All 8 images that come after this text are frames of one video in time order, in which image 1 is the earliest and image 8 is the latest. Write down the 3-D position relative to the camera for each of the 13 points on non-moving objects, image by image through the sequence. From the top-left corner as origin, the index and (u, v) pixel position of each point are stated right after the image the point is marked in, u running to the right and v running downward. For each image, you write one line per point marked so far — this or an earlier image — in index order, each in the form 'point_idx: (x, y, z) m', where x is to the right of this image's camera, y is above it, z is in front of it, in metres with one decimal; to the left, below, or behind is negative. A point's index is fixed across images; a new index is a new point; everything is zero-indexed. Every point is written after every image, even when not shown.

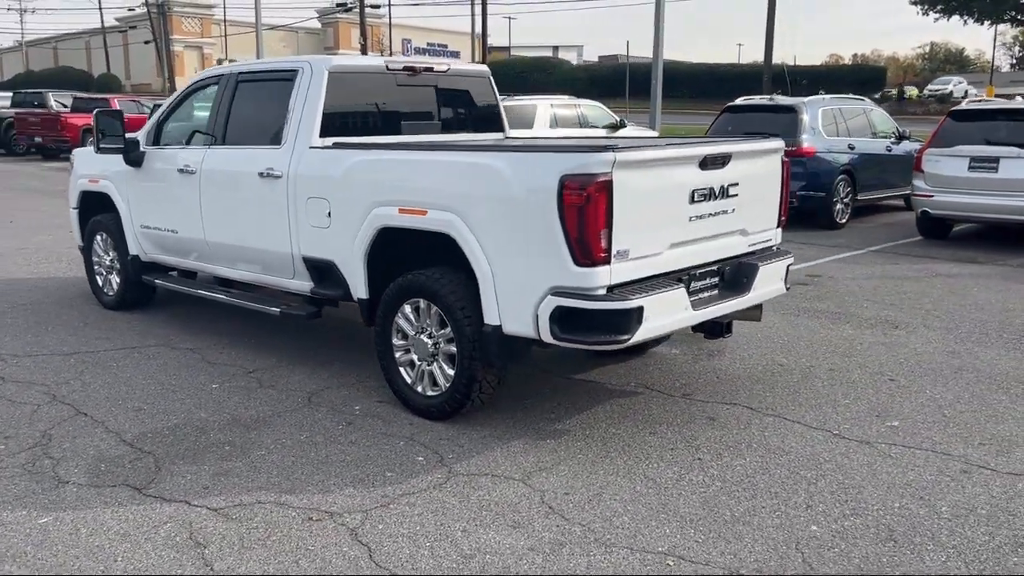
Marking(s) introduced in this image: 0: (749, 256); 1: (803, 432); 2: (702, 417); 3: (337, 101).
0: (+1.5, +0.2, +5.5) m
1: (+1.7, -0.9, +5.1) m
2: (+1.2, -0.8, +5.4) m
3: (-1.3, +1.4, +6.2) m
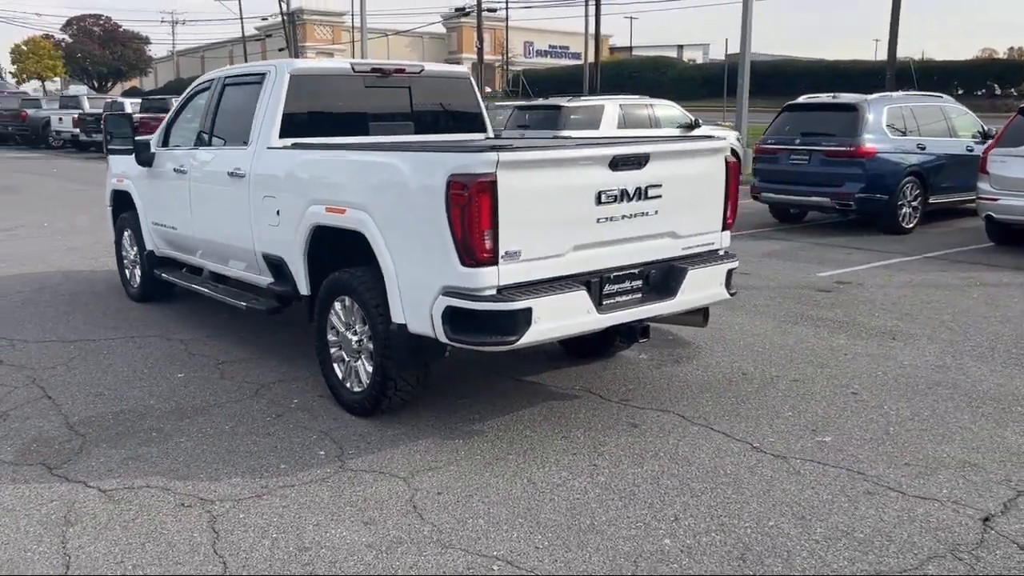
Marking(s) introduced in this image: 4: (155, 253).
0: (+1.0, +0.2, +5.4) m
1: (+1.2, -0.9, +4.9) m
2: (+0.7, -0.8, +5.2) m
3: (-1.6, +1.4, +6.4) m
4: (-3.4, +0.3, +8.4) m
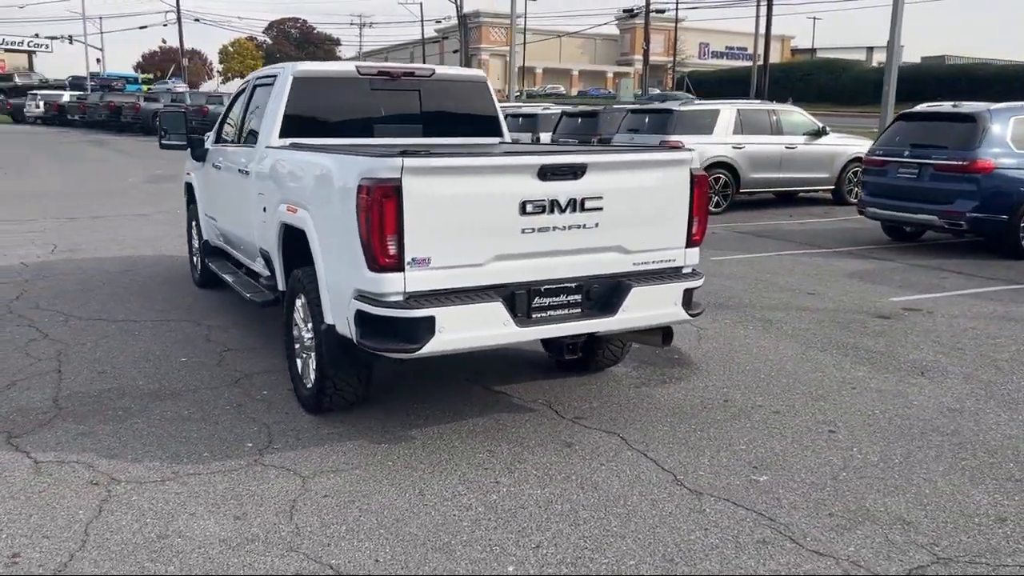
0: (+0.7, +0.1, +5.1) m
1: (+0.7, -1.0, +4.6) m
2: (+0.3, -0.9, +5.1) m
3: (-1.6, +1.4, +6.6) m
4: (-3.1, +0.5, +8.9) m
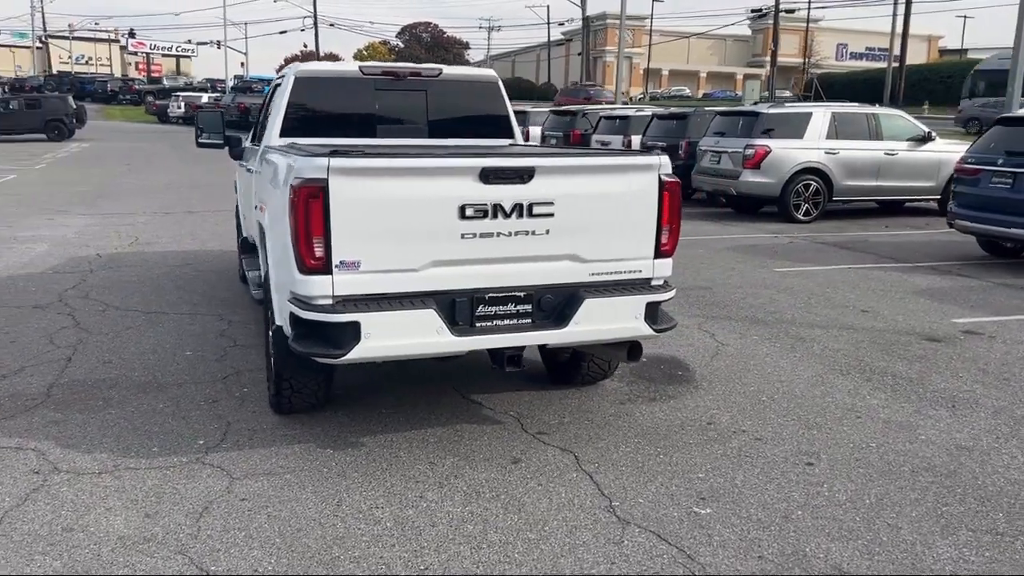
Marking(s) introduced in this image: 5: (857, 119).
0: (+0.4, 0.0, +4.8) m
1: (+0.3, -1.0, +4.4) m
2: (0.0, -0.9, +4.8) m
3: (-1.6, +1.4, +6.6) m
4: (-2.8, +0.5, +9.1) m
5: (+6.7, +3.3, +17.0) m
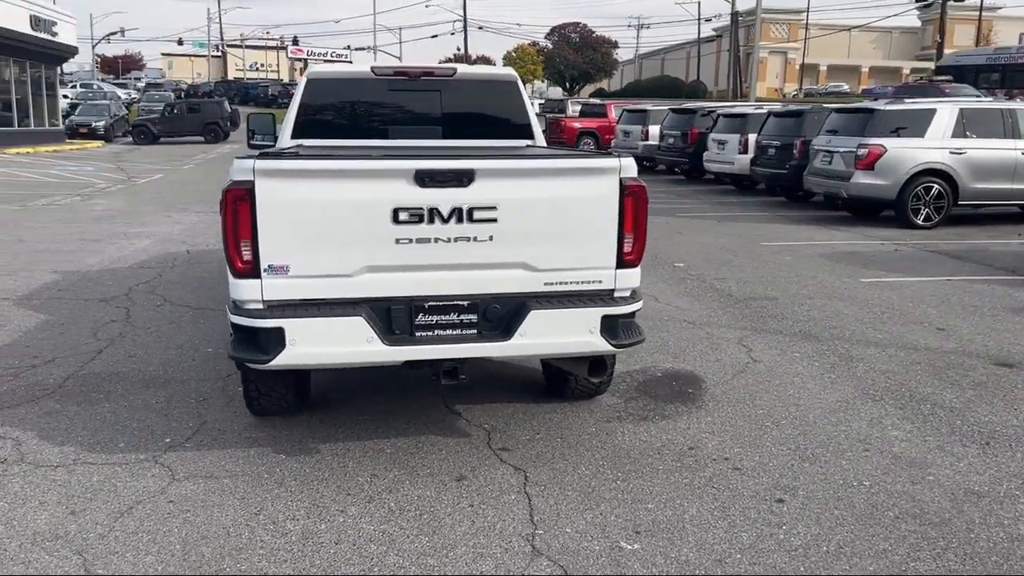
0: (+0.2, 0.0, +4.5) m
1: (0.0, -1.1, +4.1) m
2: (-0.3, -1.0, +4.6) m
3: (-1.5, +1.4, +6.7) m
4: (-2.3, +0.5, +9.3) m
5: (+8.5, +3.1, +15.5) m
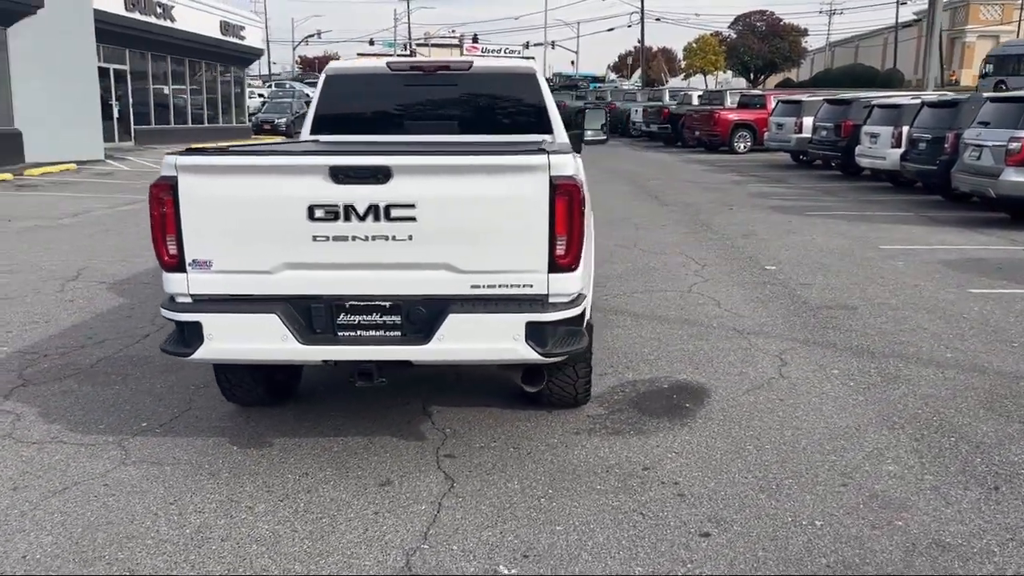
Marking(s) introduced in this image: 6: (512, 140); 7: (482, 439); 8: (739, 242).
0: (-0.2, 0.0, +4.3) m
1: (-0.5, -1.1, +3.9) m
2: (-0.7, -1.0, +4.5) m
3: (-1.3, +1.4, +6.7) m
4: (-1.6, +0.6, +9.5) m
5: (+10.2, +2.8, +13.3) m
6: (0.0, +1.1, +6.5) m
7: (-0.2, -0.9, +5.0) m
8: (+3.3, +0.7, +12.7) m
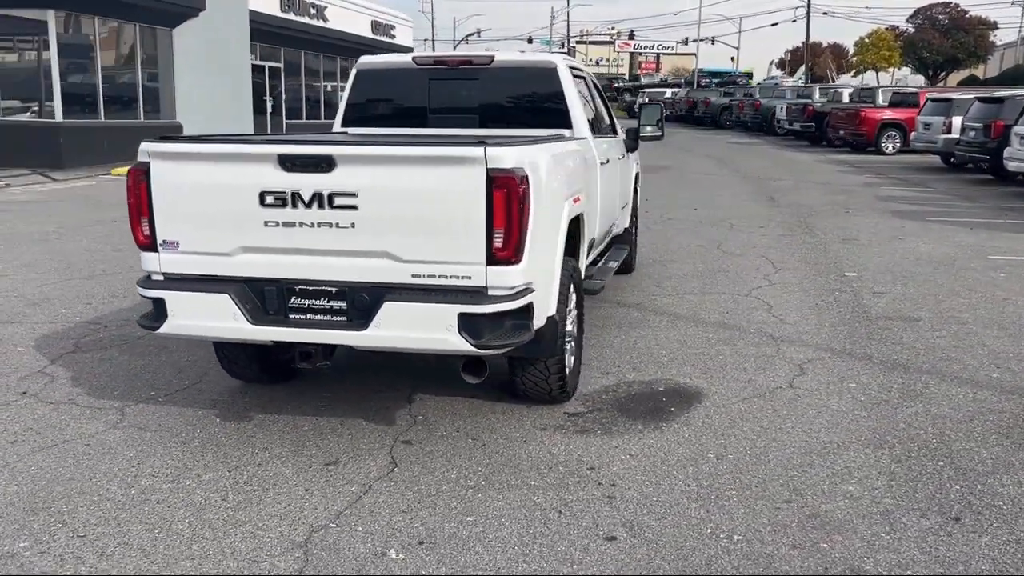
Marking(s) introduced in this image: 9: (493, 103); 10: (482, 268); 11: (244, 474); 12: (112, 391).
0: (-0.5, 0.0, +4.4) m
1: (-0.9, -1.0, +4.1) m
2: (-1.0, -0.9, +4.7) m
3: (-1.2, +1.5, +6.9) m
4: (-1.0, +0.7, +9.7) m
5: (+11.4, +2.4, +11.5) m
6: (+0.1, +1.2, +6.5) m
7: (-0.4, -0.8, +5.1) m
8: (+4.5, +0.6, +12.1) m
9: (-0.1, +1.4, +6.7) m
10: (-0.1, +0.1, +4.3) m
11: (-1.4, -1.0, +4.5) m
12: (-2.6, -0.7, +5.8) m
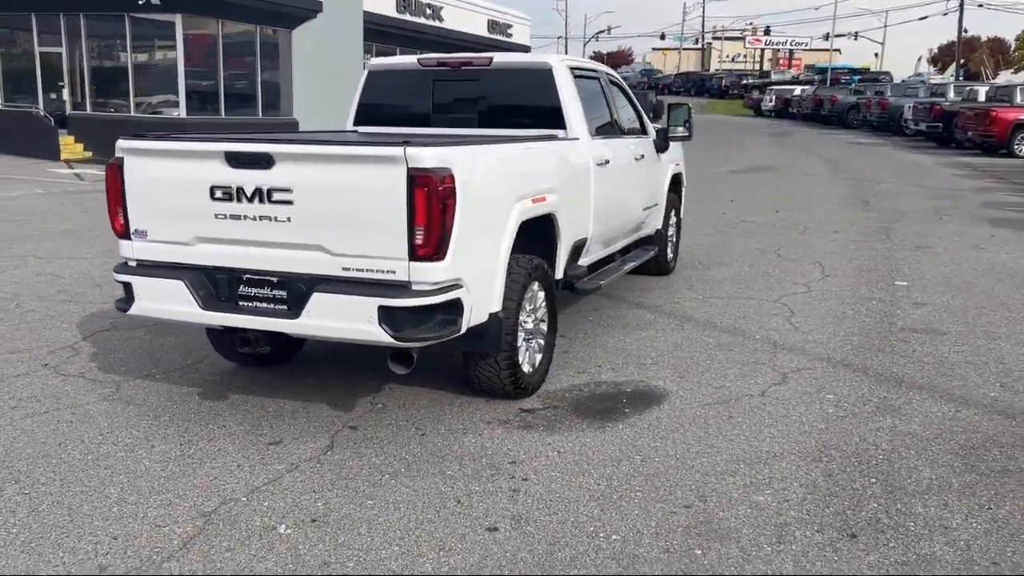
0: (-0.9, 0.0, +4.6) m
1: (-1.4, -1.0, +4.4) m
2: (-1.4, -0.9, +5.0) m
3: (-1.1, +1.6, +7.2) m
4: (-0.6, +0.8, +9.9) m
5: (+12.0, +2.1, +9.9) m
6: (+0.1, +1.2, +6.7) m
7: (-0.7, -0.8, +5.3) m
8: (+5.1, +0.5, +11.5) m
9: (-0.1, +1.4, +6.8) m
10: (-0.5, +0.1, +4.5) m
11: (-1.8, -0.9, +4.8) m
12: (-2.8, -0.6, +6.3) m
